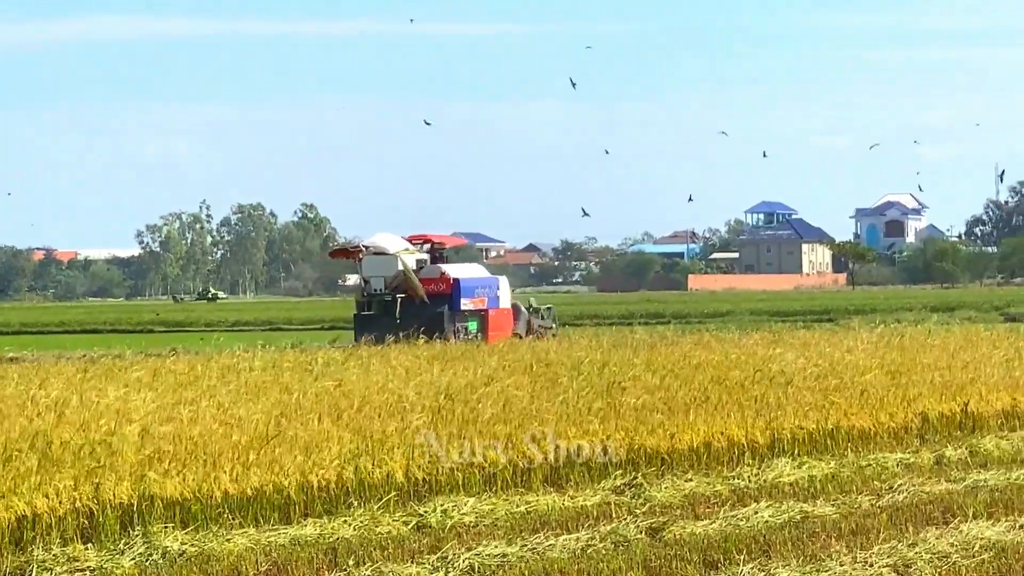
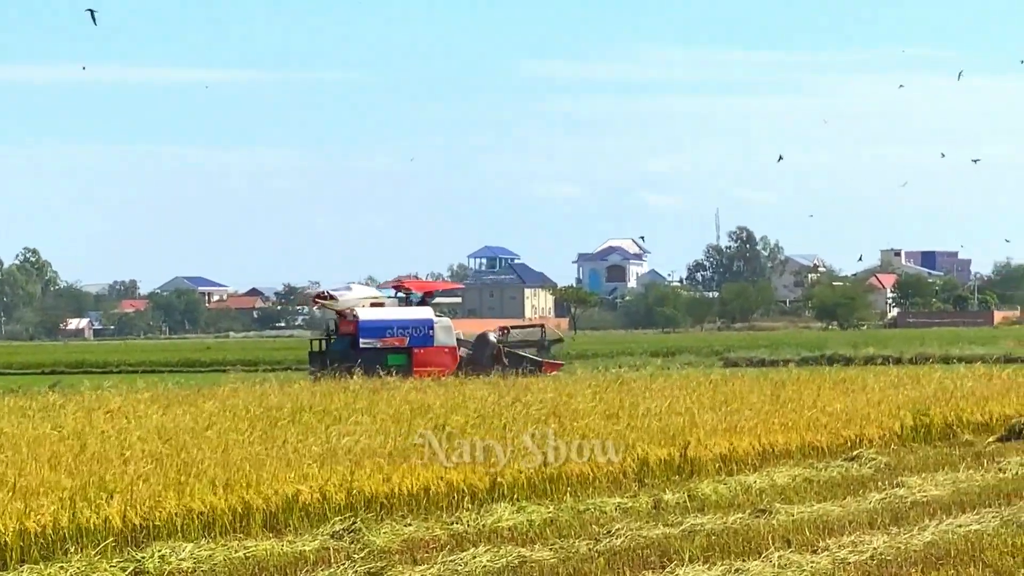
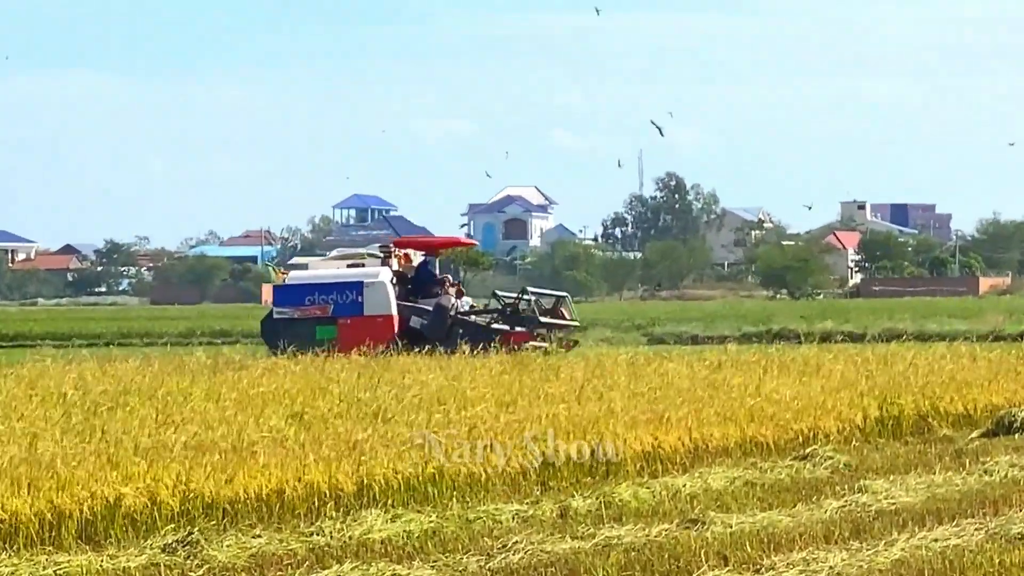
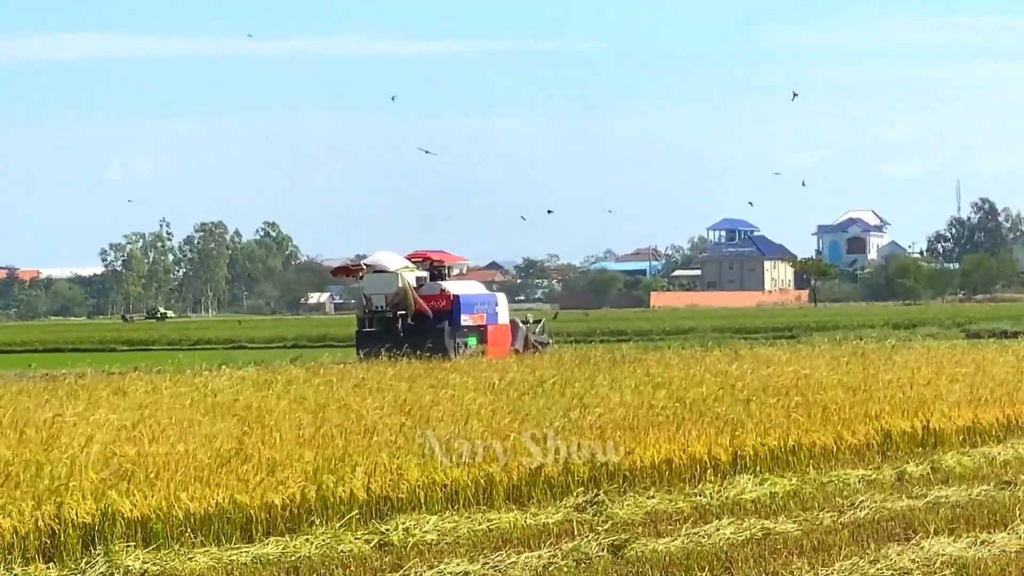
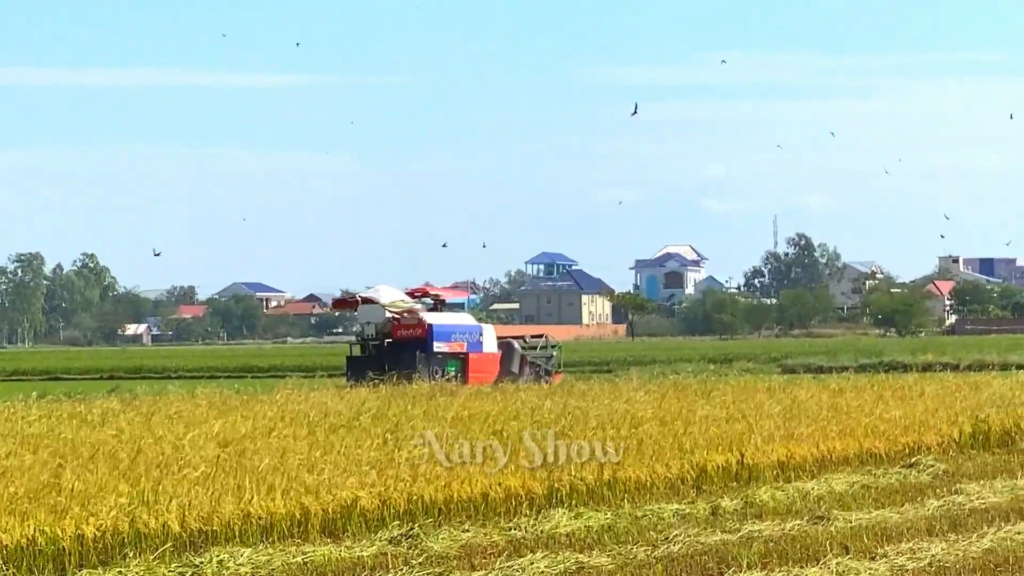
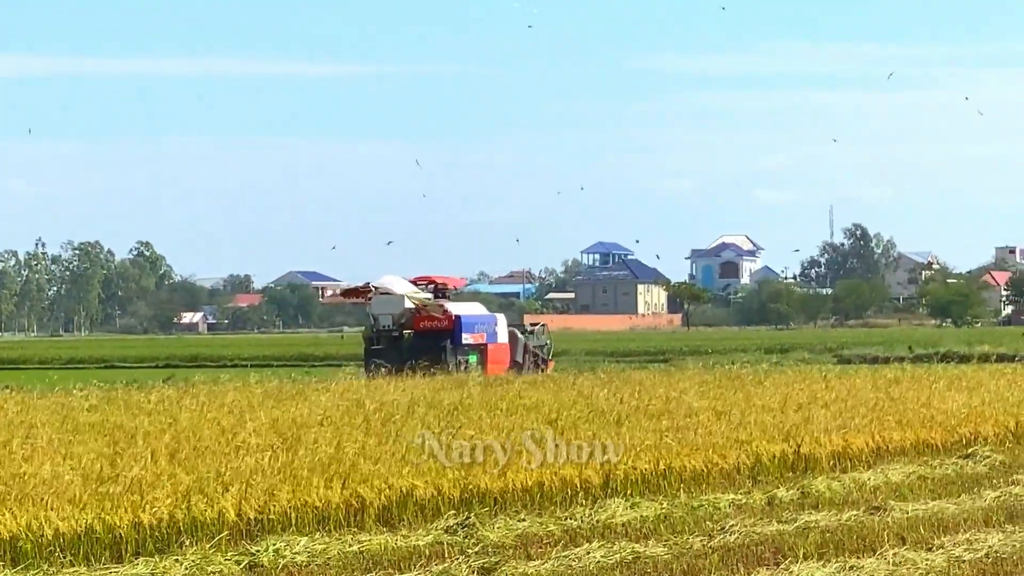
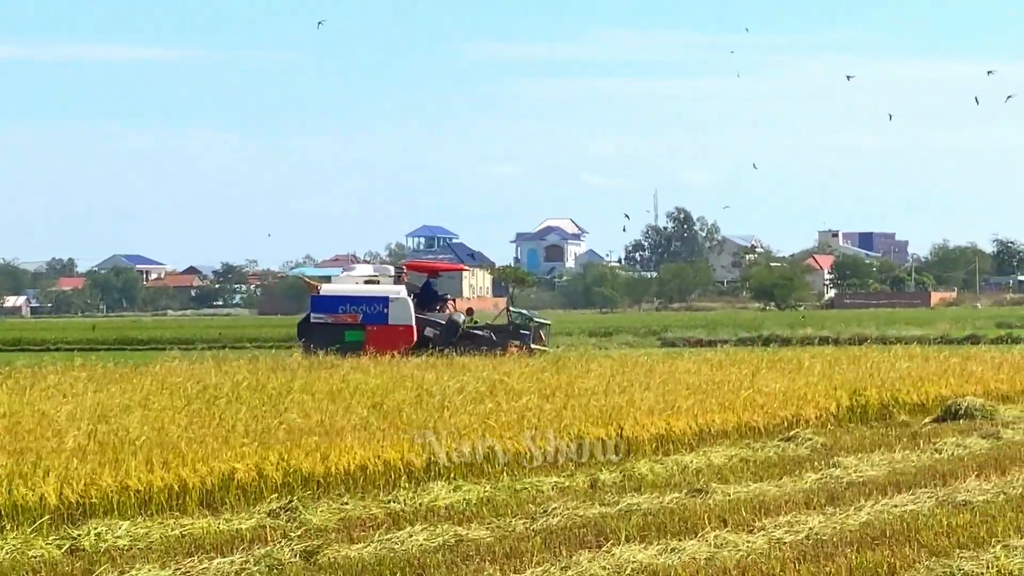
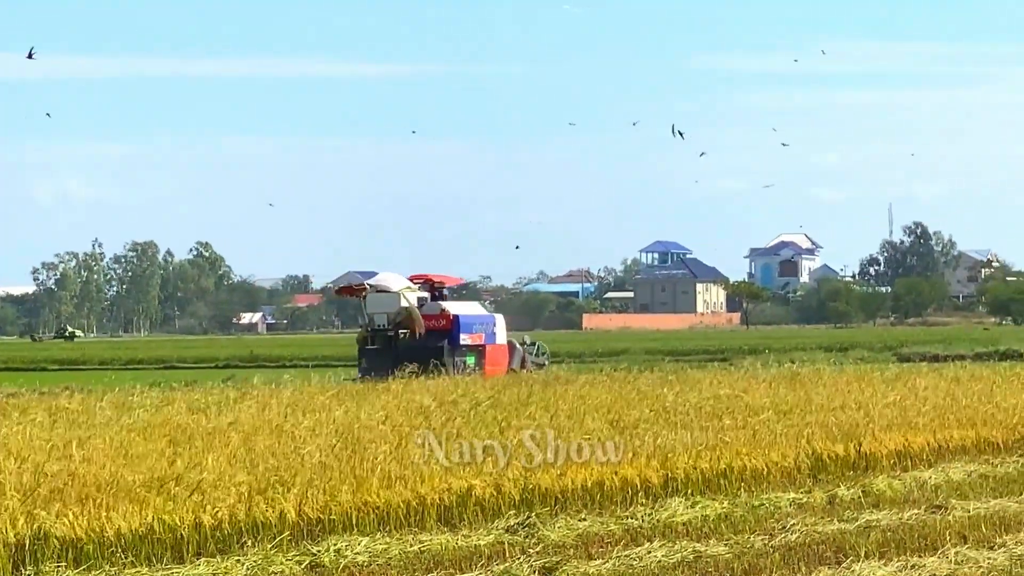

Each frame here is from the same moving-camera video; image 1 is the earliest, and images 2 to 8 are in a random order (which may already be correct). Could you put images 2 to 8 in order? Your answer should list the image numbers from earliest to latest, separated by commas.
4, 8, 6, 5, 2, 7, 3
